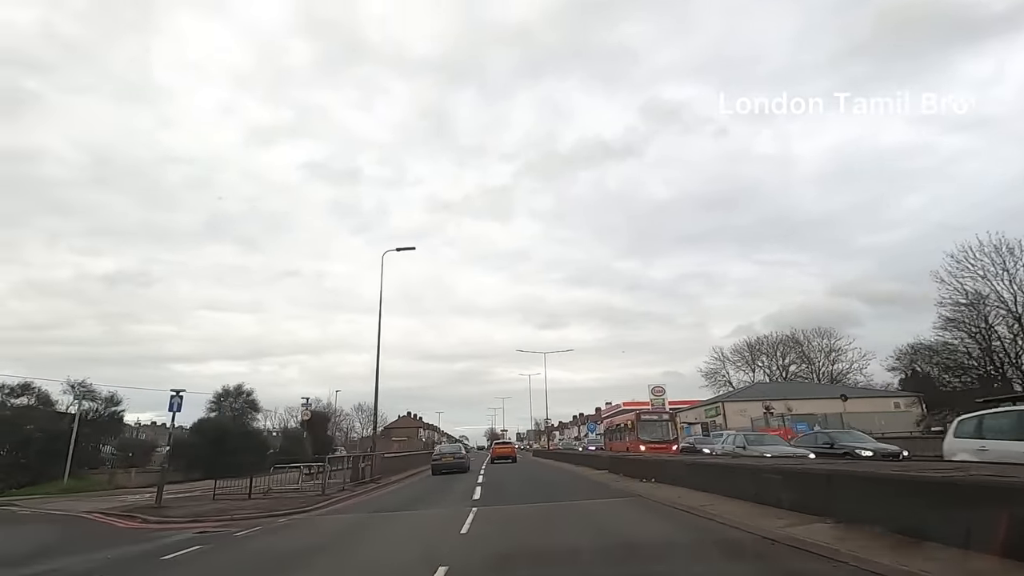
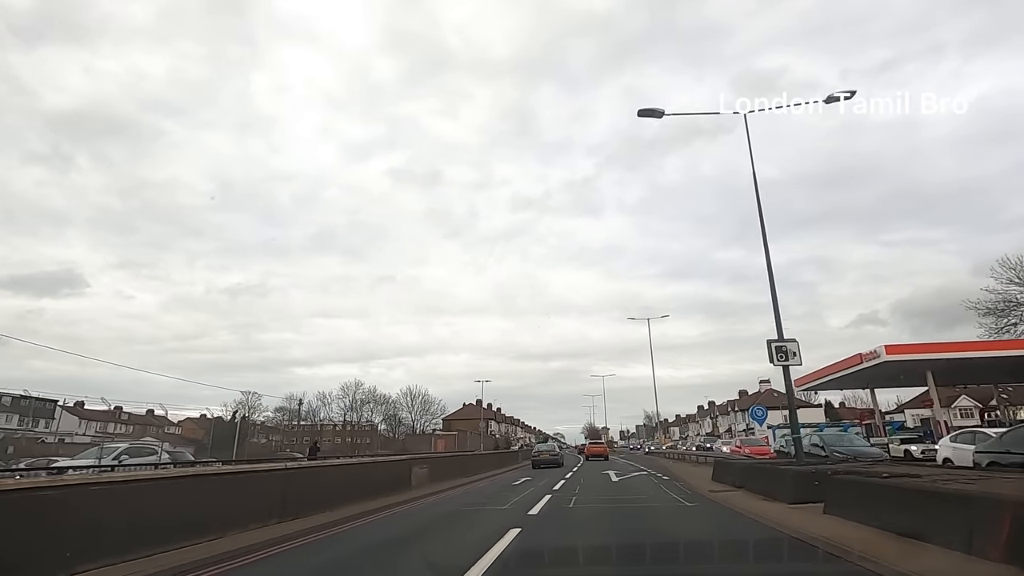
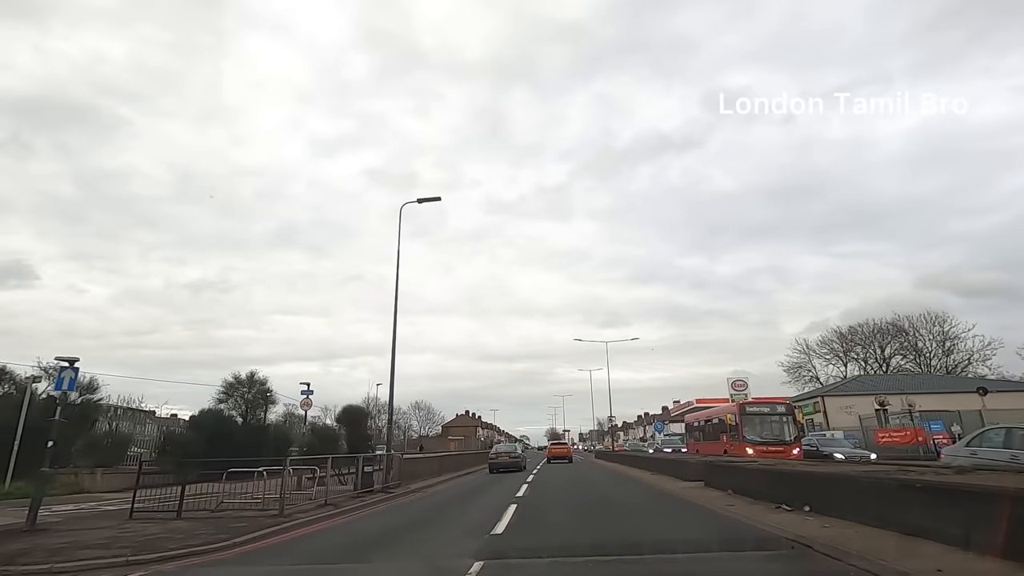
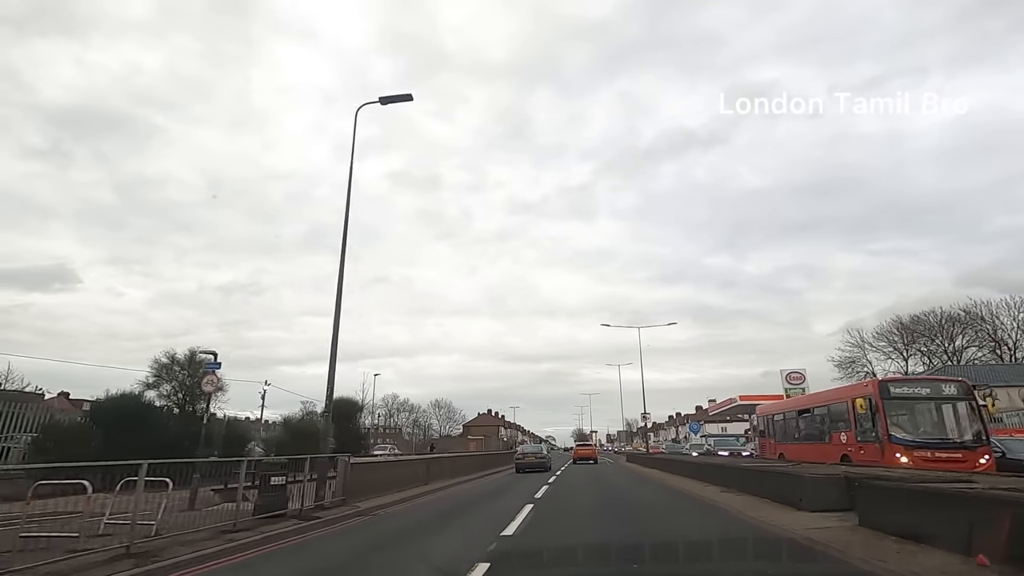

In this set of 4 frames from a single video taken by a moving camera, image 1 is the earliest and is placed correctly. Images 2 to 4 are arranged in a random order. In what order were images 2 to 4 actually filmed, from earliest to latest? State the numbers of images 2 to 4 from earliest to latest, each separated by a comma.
3, 4, 2
